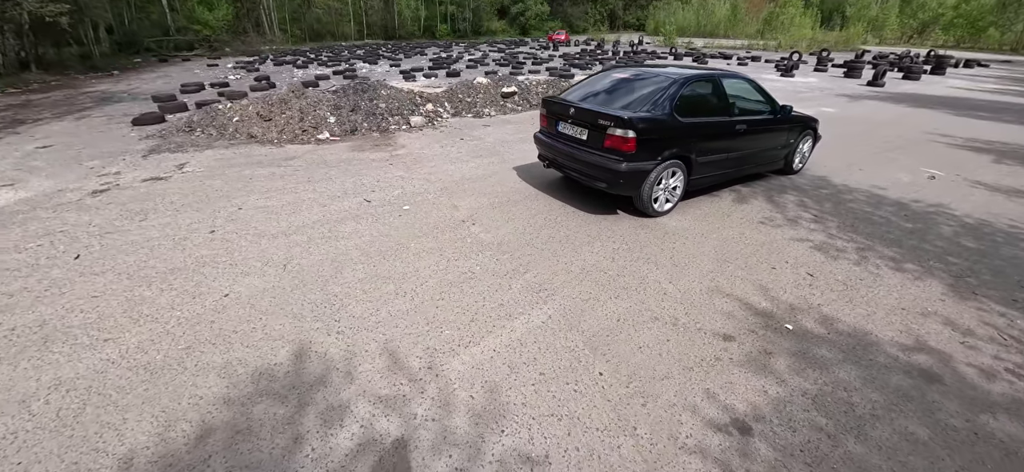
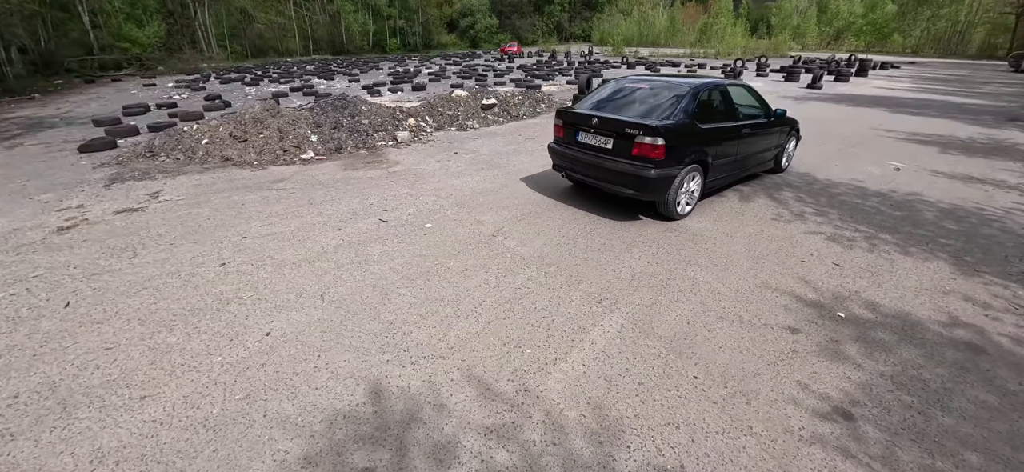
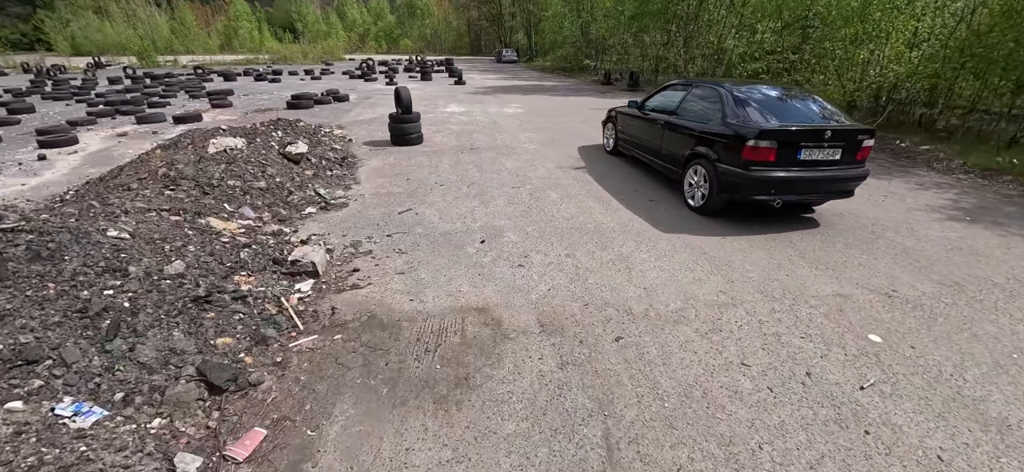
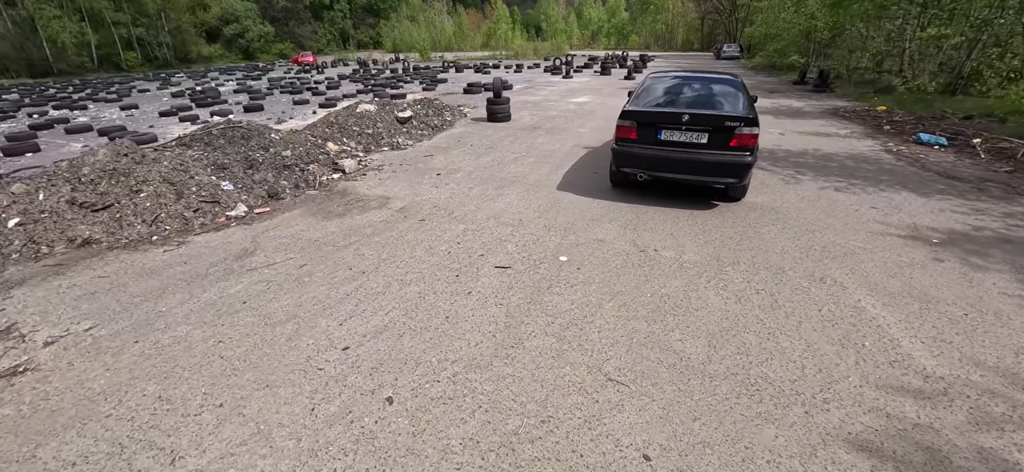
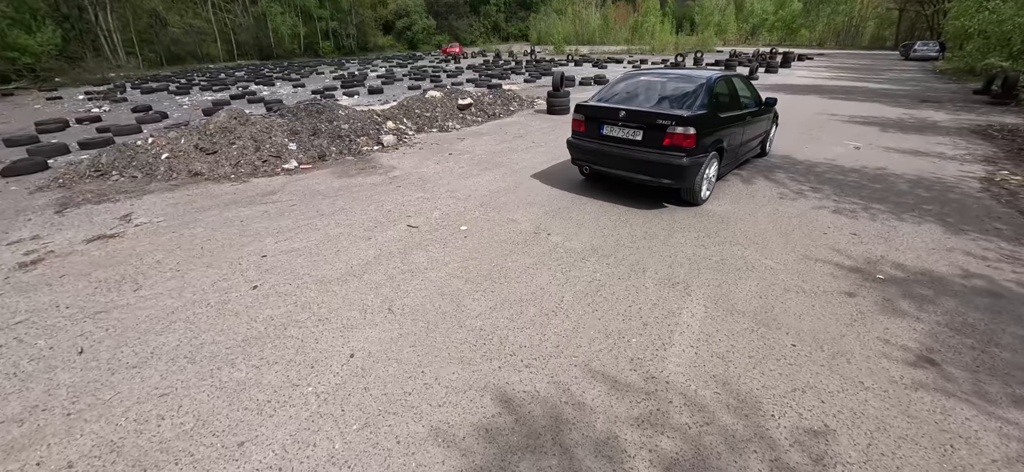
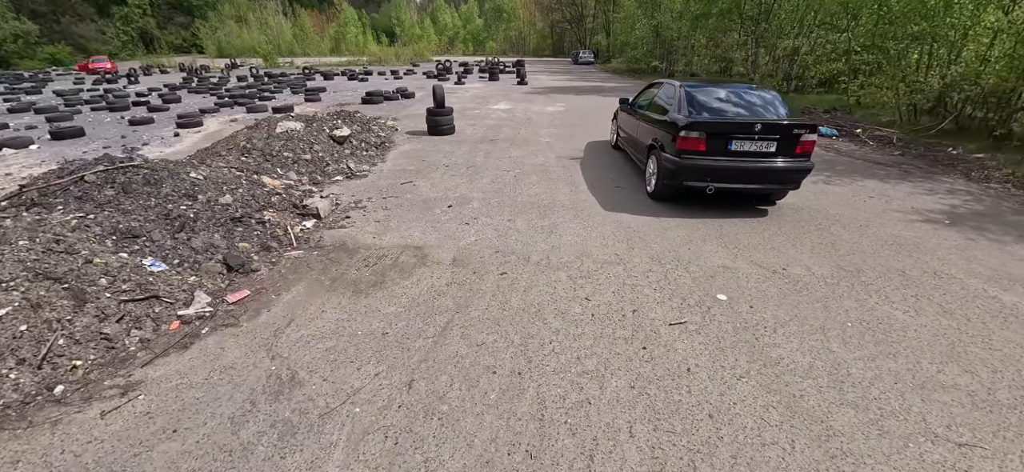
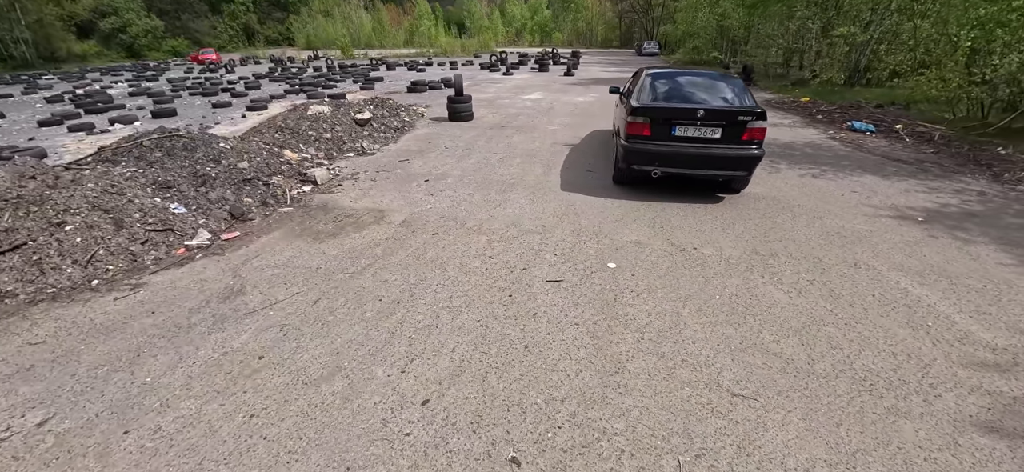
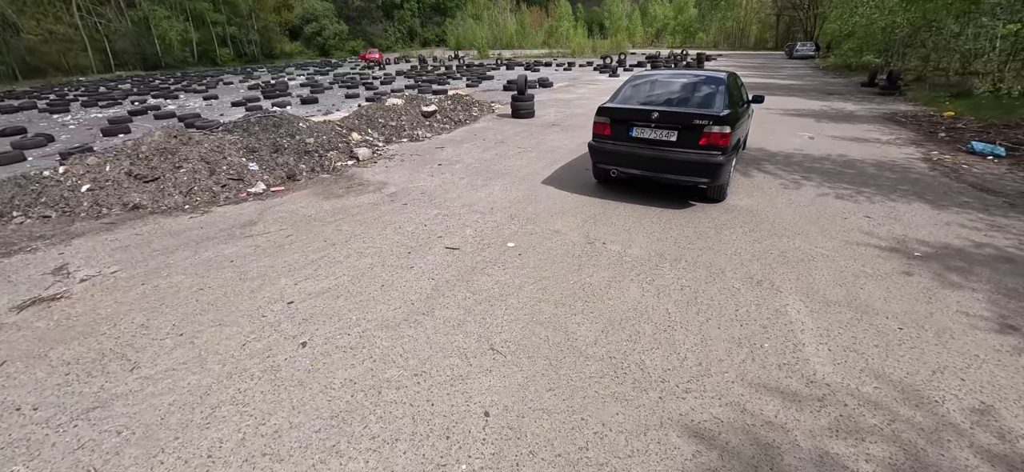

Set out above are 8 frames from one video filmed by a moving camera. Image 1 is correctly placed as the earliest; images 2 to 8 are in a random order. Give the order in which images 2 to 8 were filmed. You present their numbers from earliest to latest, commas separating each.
2, 5, 8, 4, 7, 6, 3
